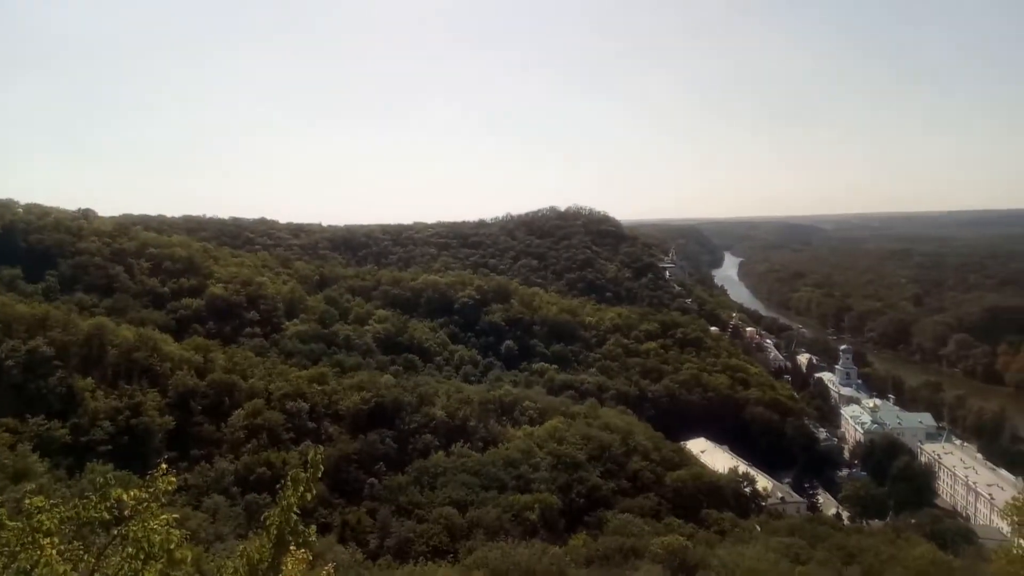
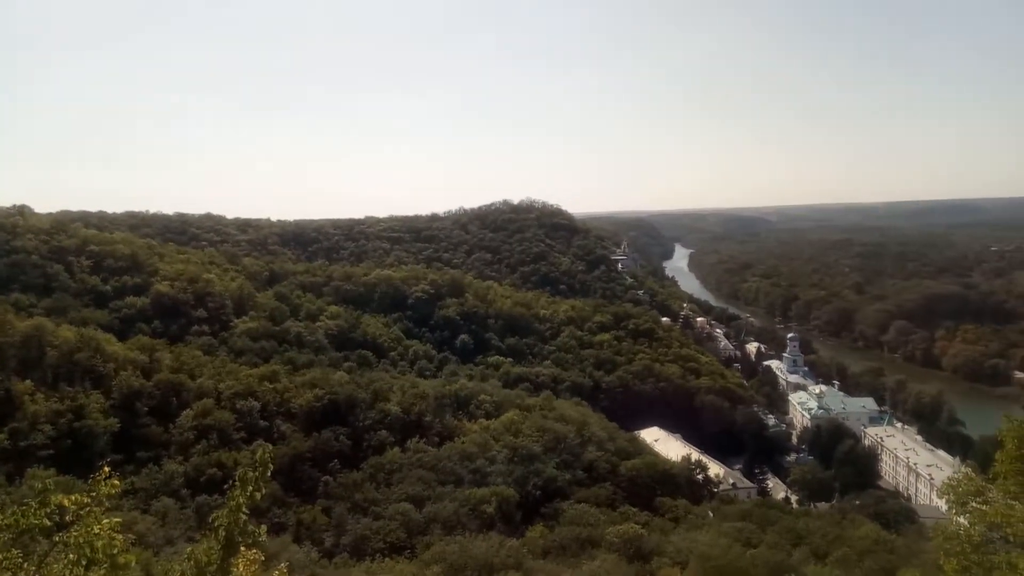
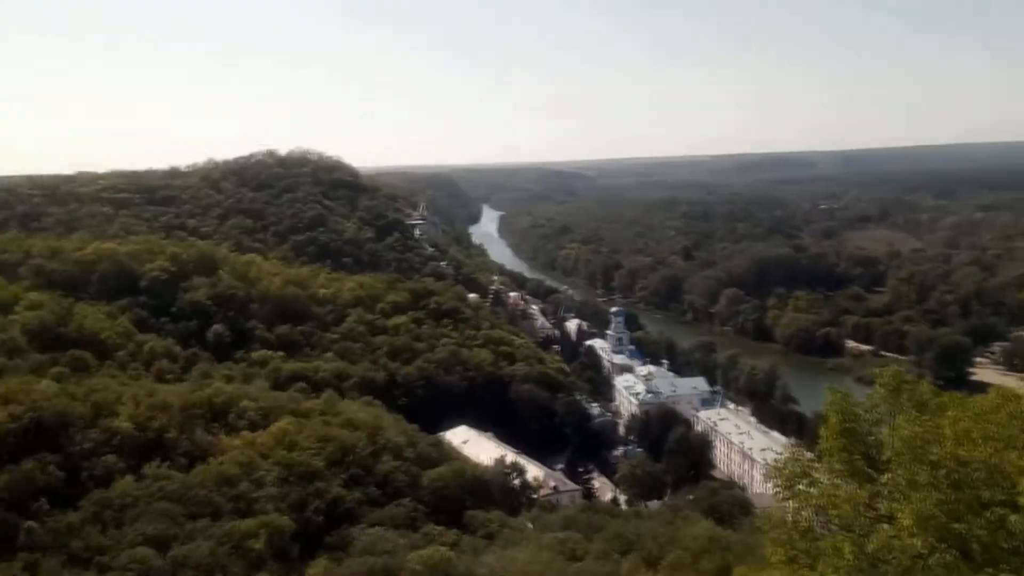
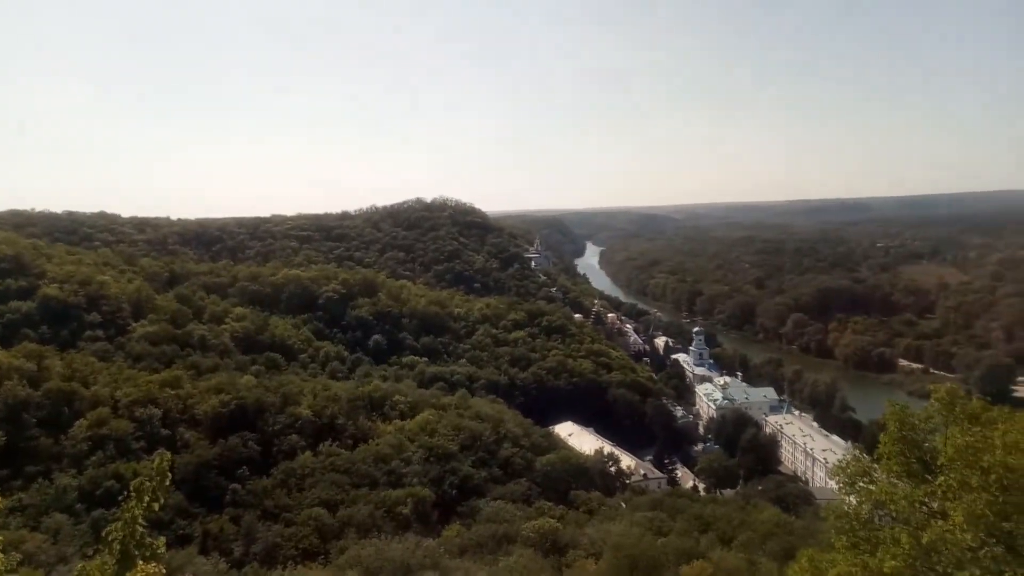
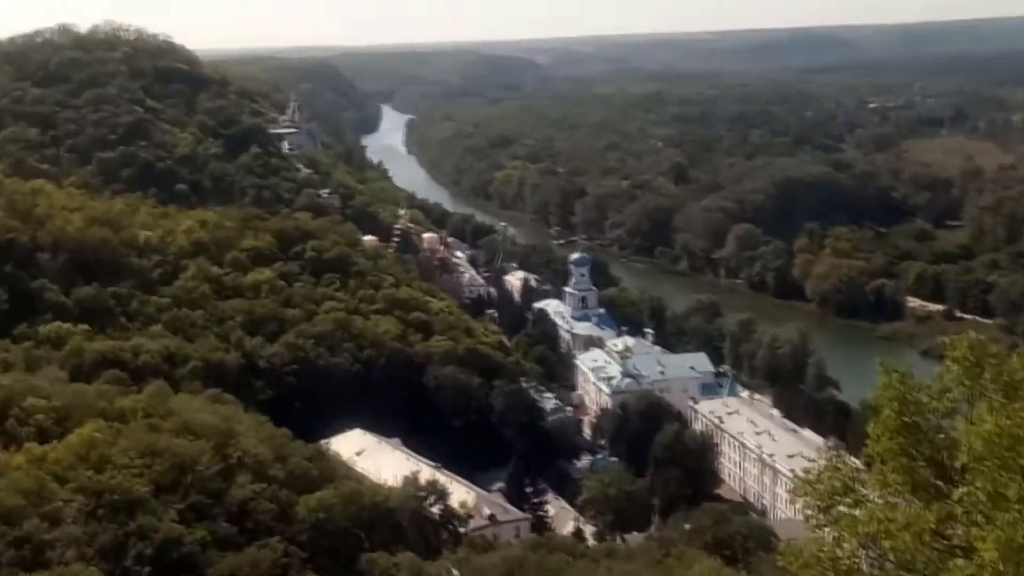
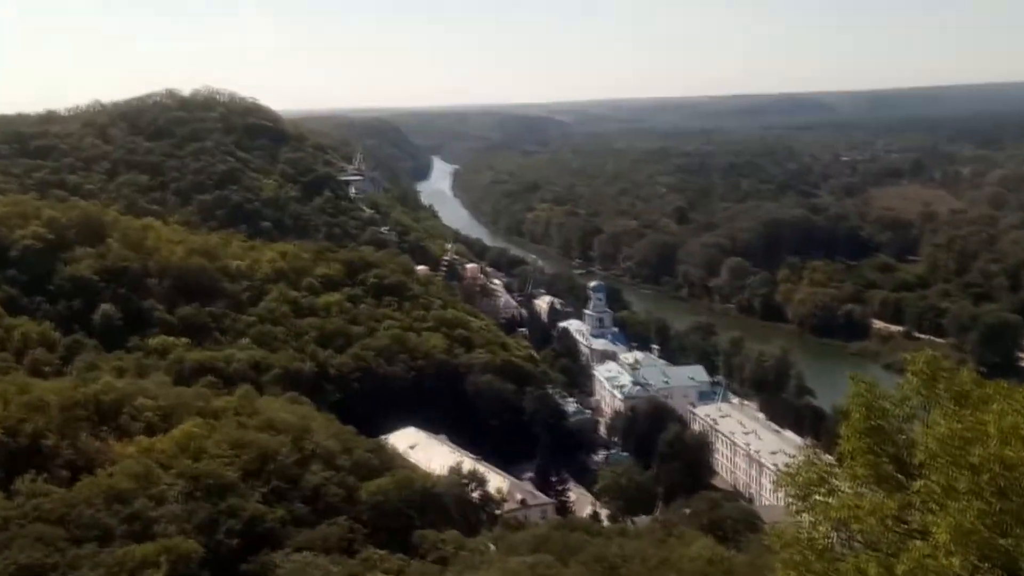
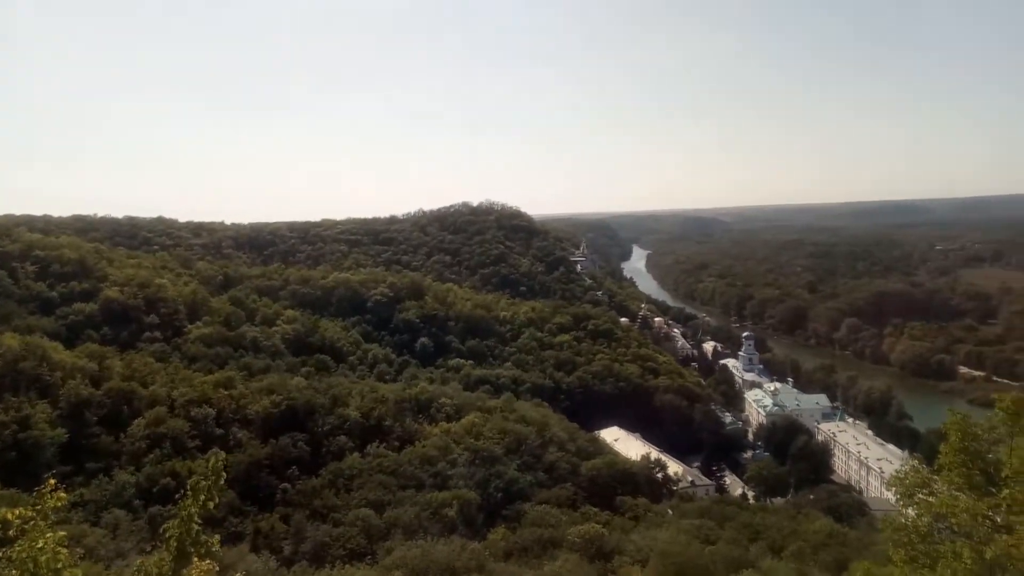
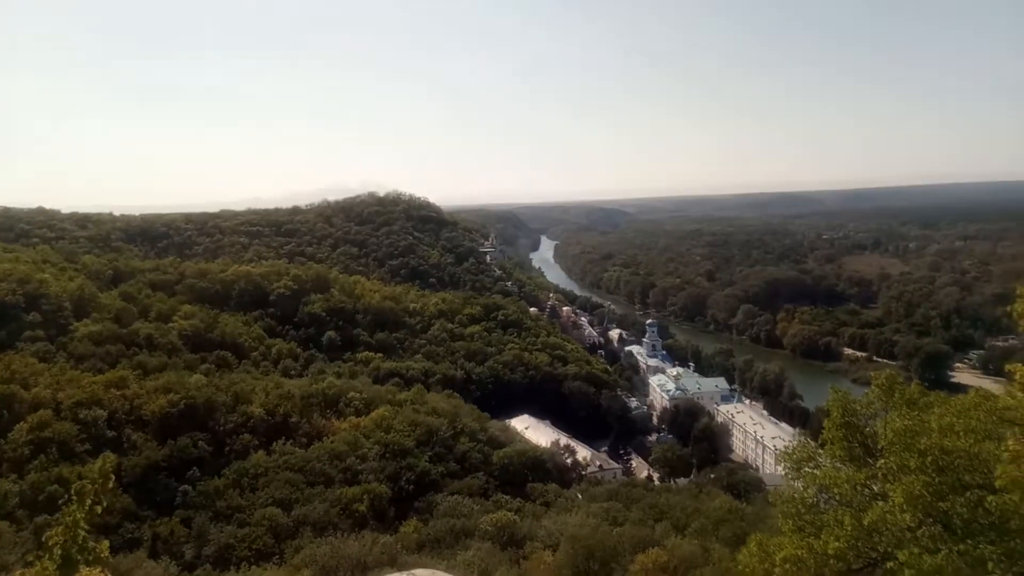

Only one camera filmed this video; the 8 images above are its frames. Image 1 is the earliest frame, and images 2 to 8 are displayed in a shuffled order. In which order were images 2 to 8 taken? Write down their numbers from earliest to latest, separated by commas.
2, 7, 4, 8, 3, 6, 5
